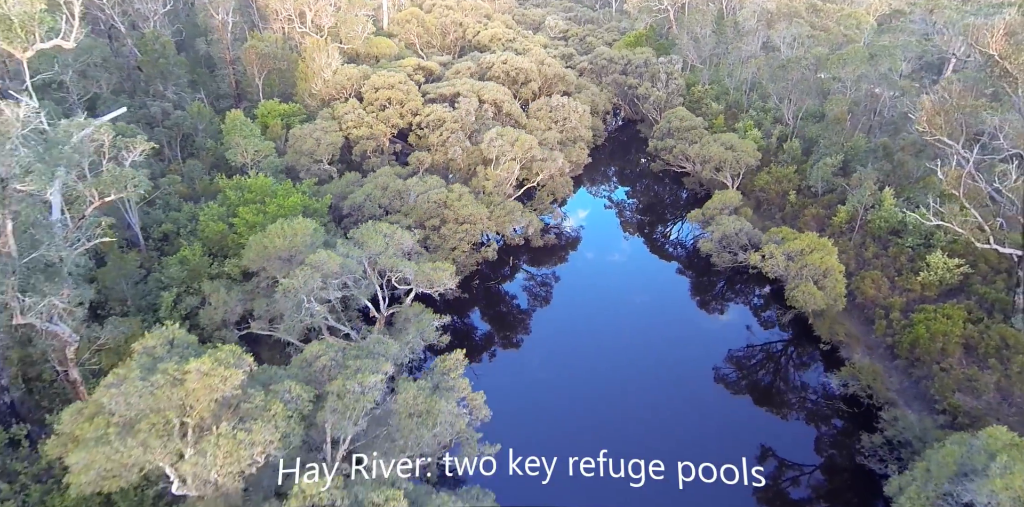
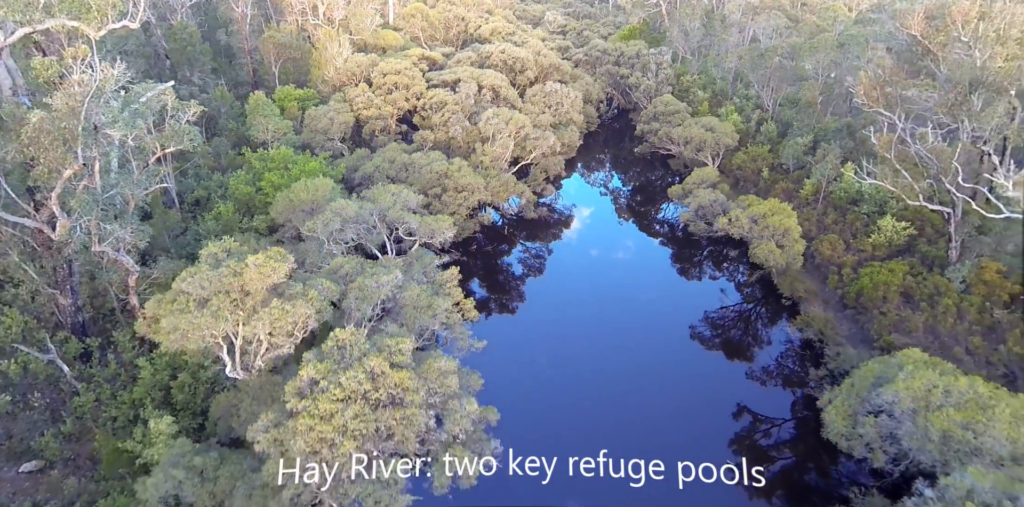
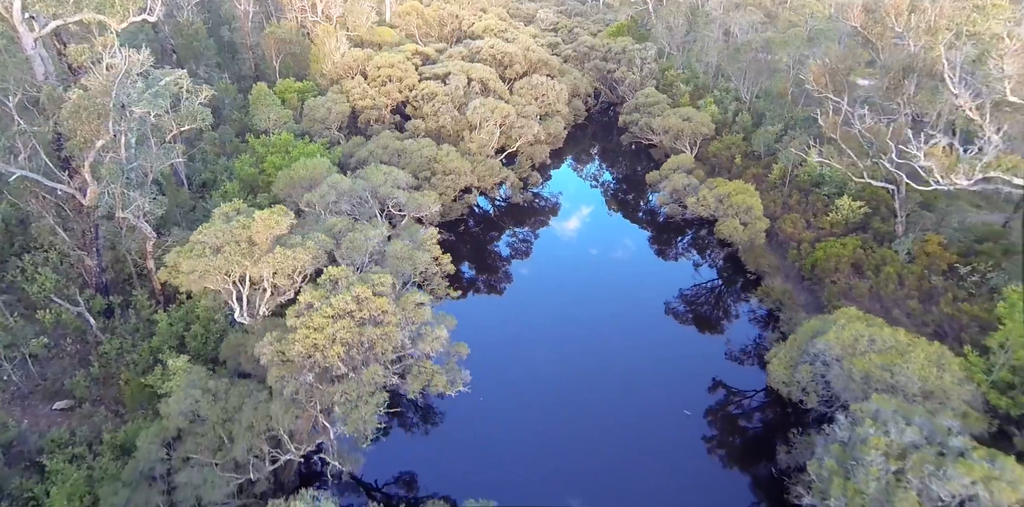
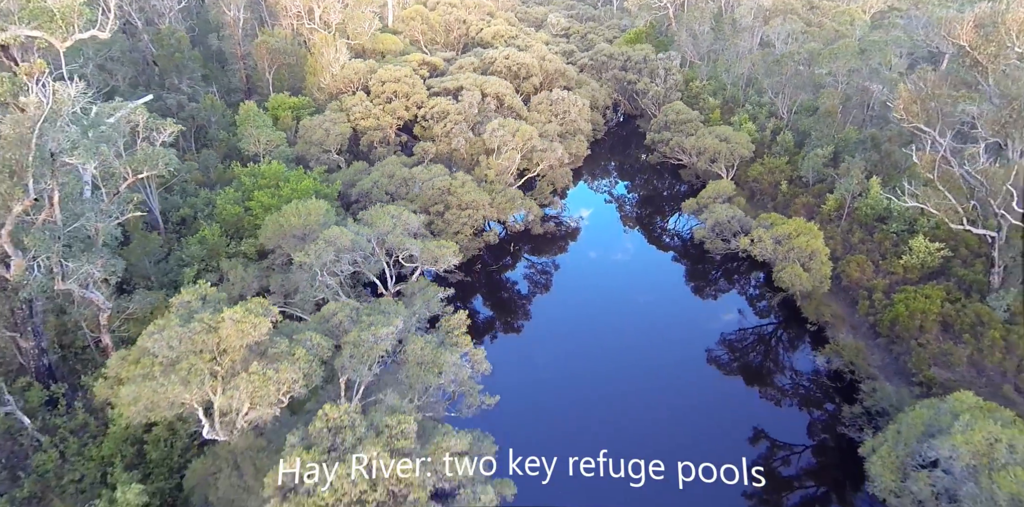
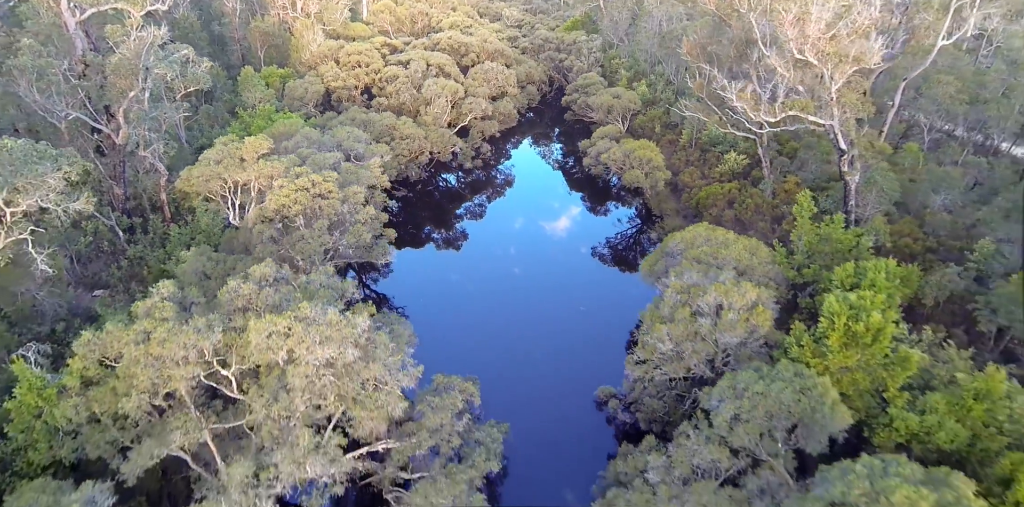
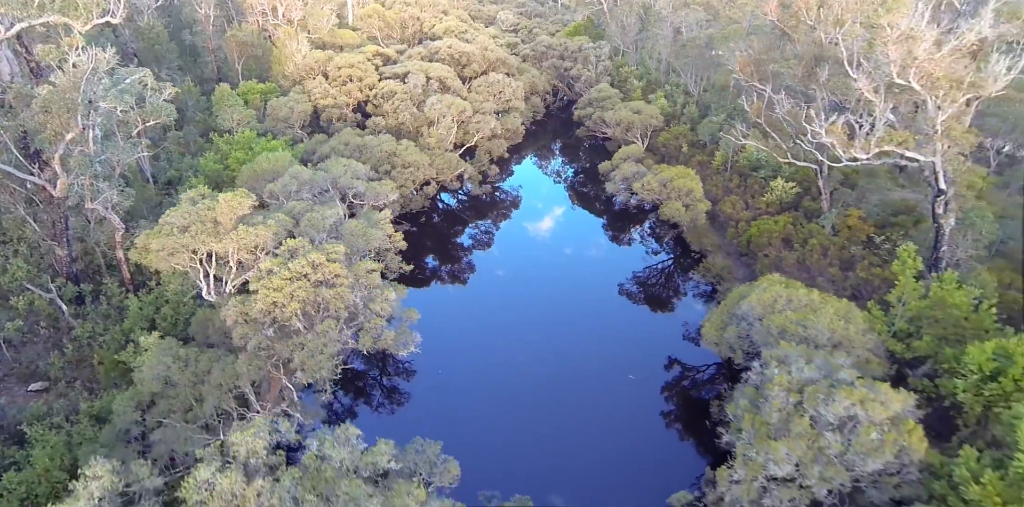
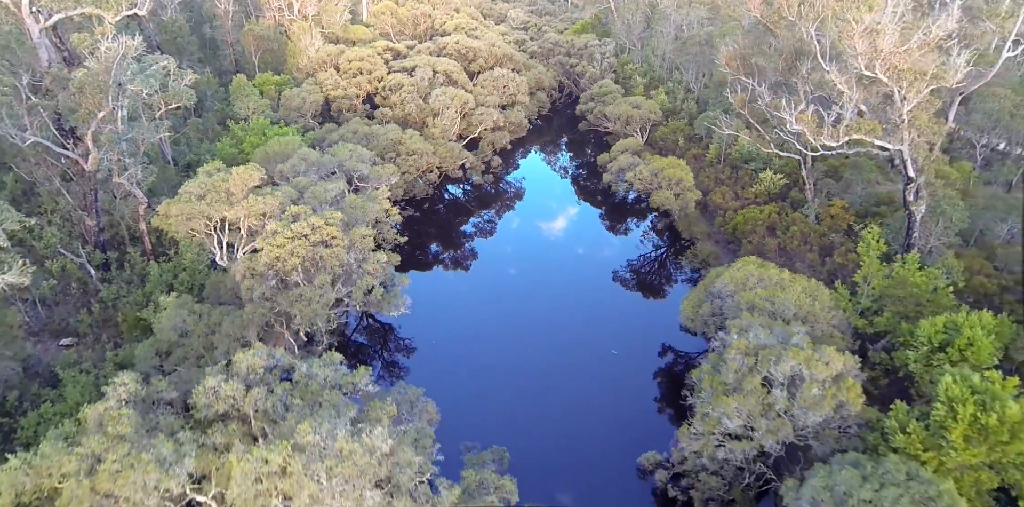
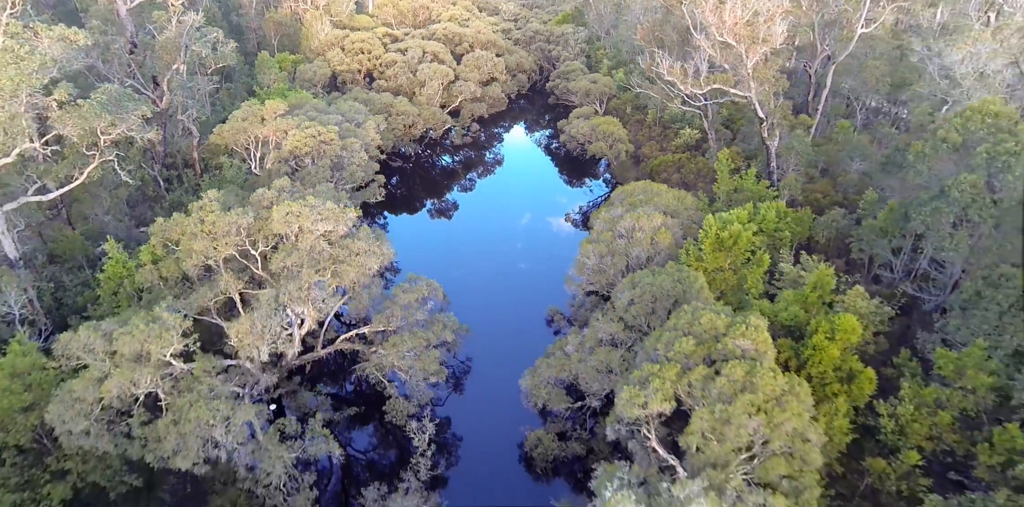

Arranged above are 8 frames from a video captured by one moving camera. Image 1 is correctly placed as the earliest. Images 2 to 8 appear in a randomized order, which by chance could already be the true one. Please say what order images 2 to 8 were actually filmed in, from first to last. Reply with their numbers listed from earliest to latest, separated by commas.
4, 2, 3, 6, 7, 5, 8
